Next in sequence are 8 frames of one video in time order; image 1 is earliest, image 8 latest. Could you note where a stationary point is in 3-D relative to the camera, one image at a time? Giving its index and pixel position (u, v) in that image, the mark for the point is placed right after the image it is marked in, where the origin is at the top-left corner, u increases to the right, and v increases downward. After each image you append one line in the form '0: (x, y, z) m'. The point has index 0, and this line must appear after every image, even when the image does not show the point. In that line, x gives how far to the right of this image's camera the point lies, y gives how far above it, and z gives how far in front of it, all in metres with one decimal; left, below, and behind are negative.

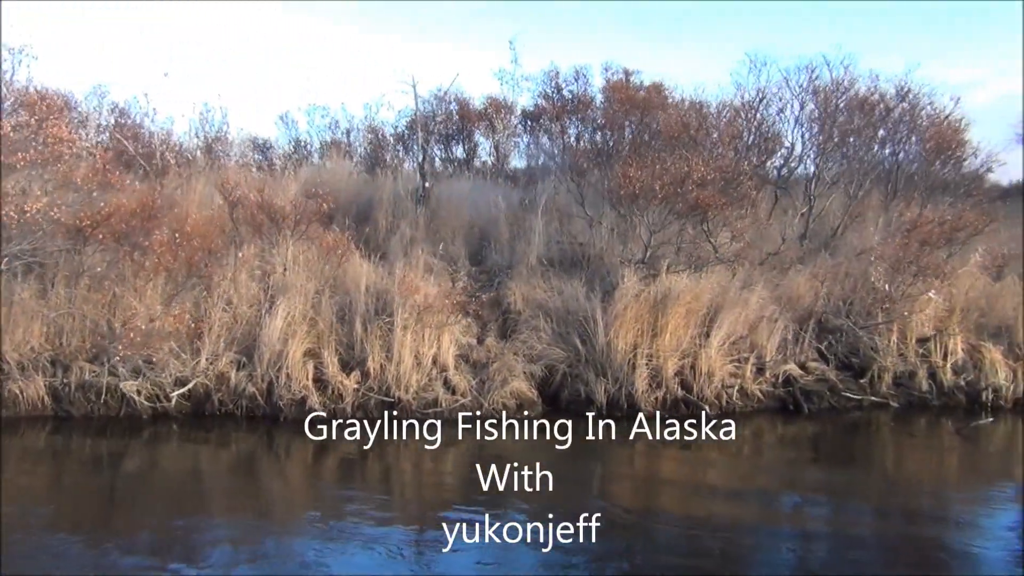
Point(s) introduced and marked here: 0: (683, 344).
0: (+1.8, -0.5, +10.6) m
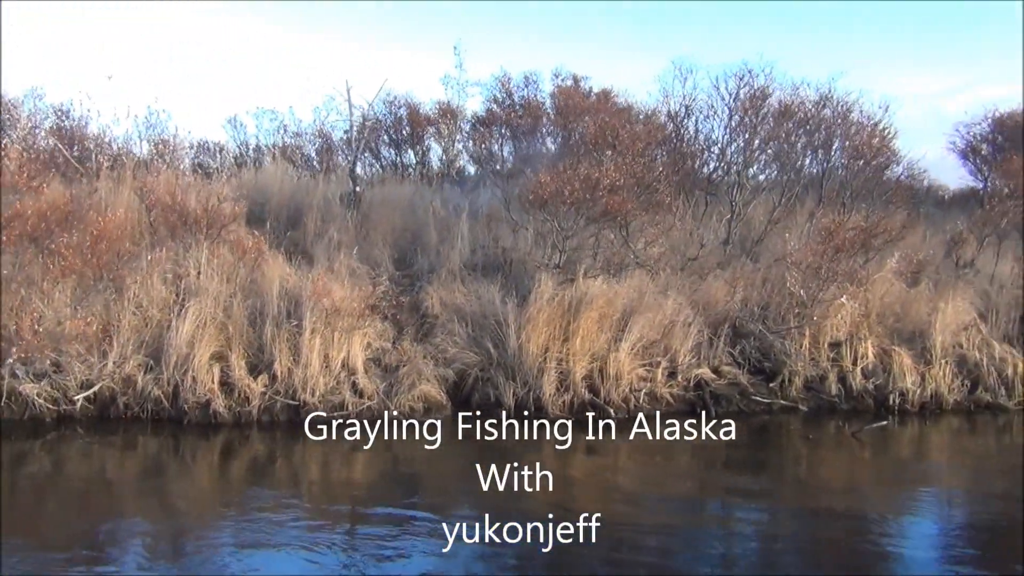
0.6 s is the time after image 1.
0: (+1.2, -0.5, +10.7) m
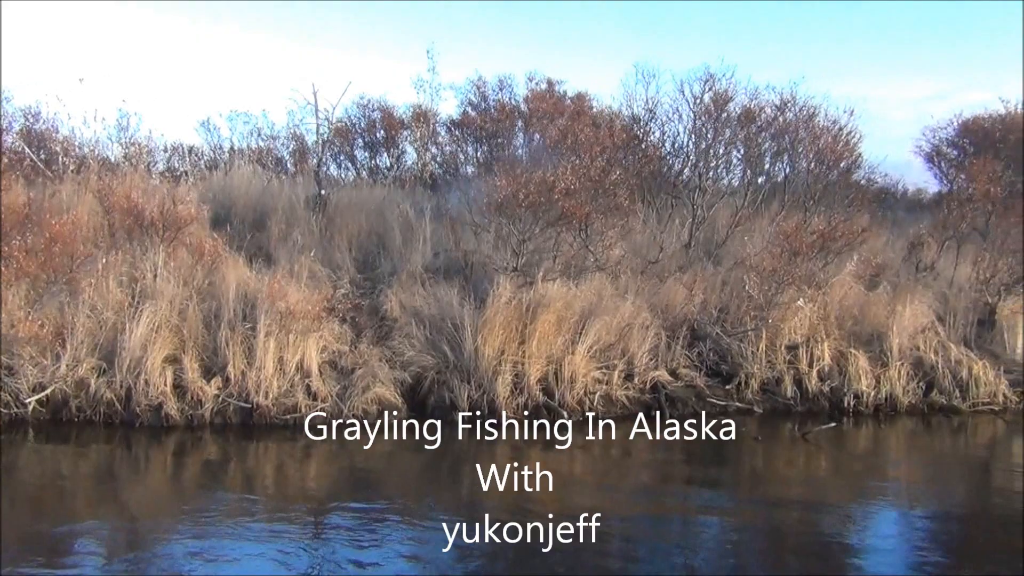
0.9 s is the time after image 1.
0: (+0.9, -0.5, +10.7) m
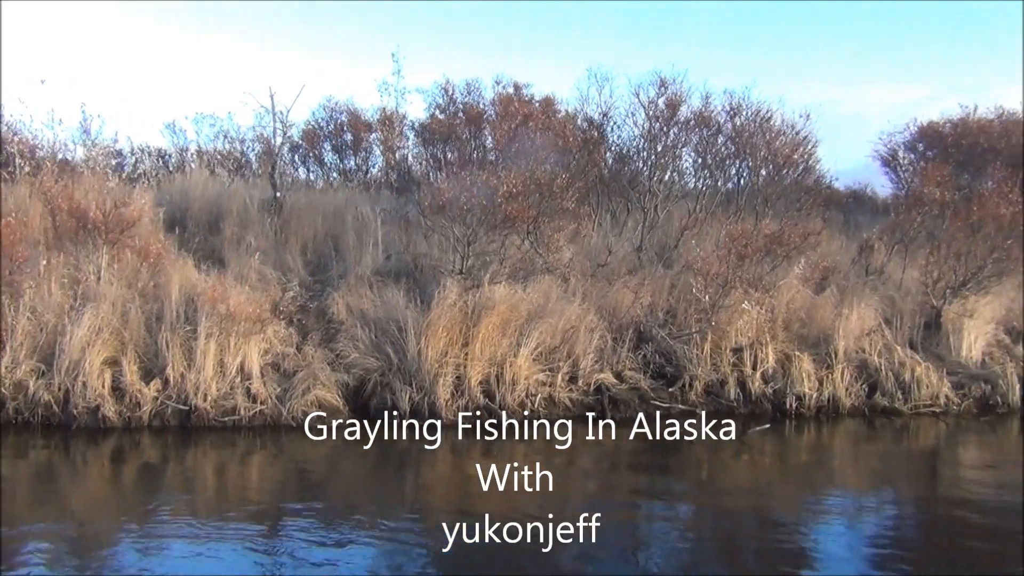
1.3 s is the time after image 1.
0: (+2.0, -0.5, +10.9) m
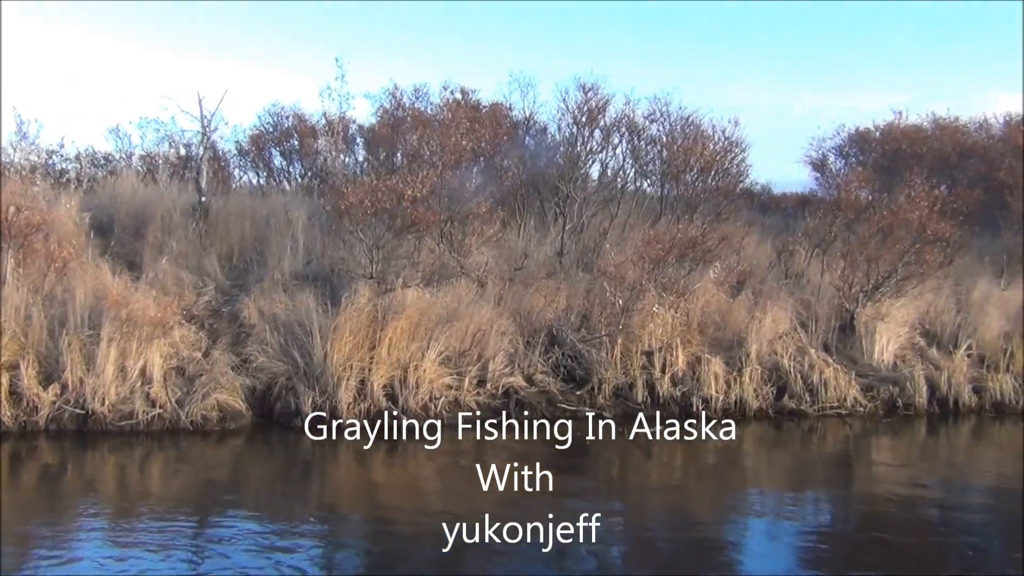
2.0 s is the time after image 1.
0: (+1.3, -0.6, +11.0) m
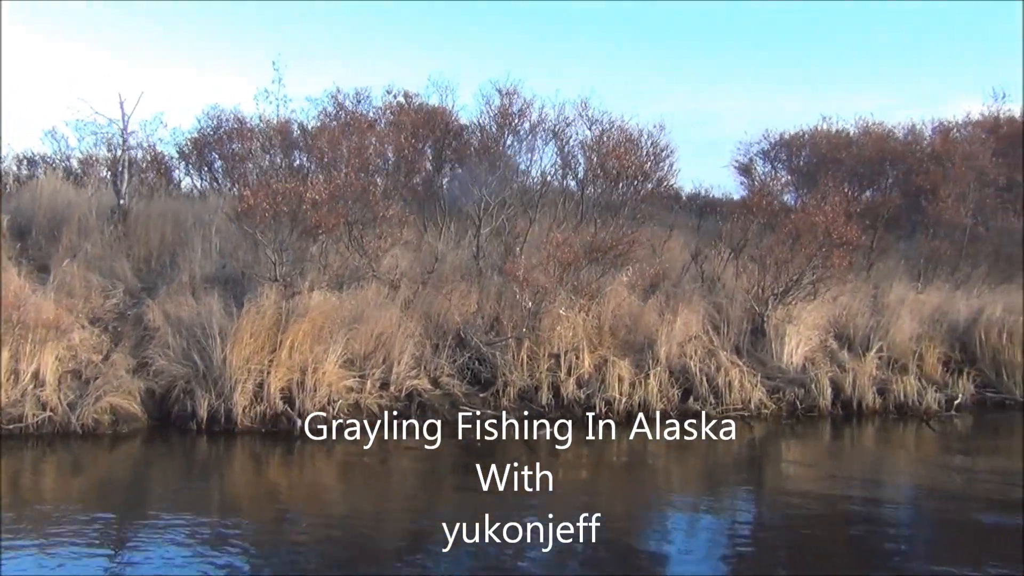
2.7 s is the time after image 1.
0: (+0.5, -0.6, +11.0) m
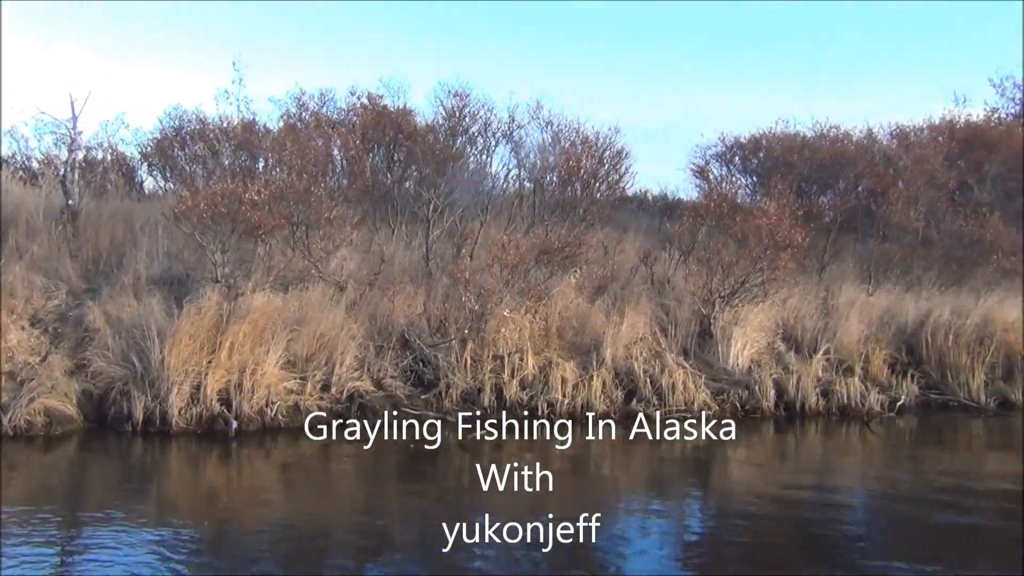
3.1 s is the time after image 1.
0: (+0.1, -0.6, +11.0) m
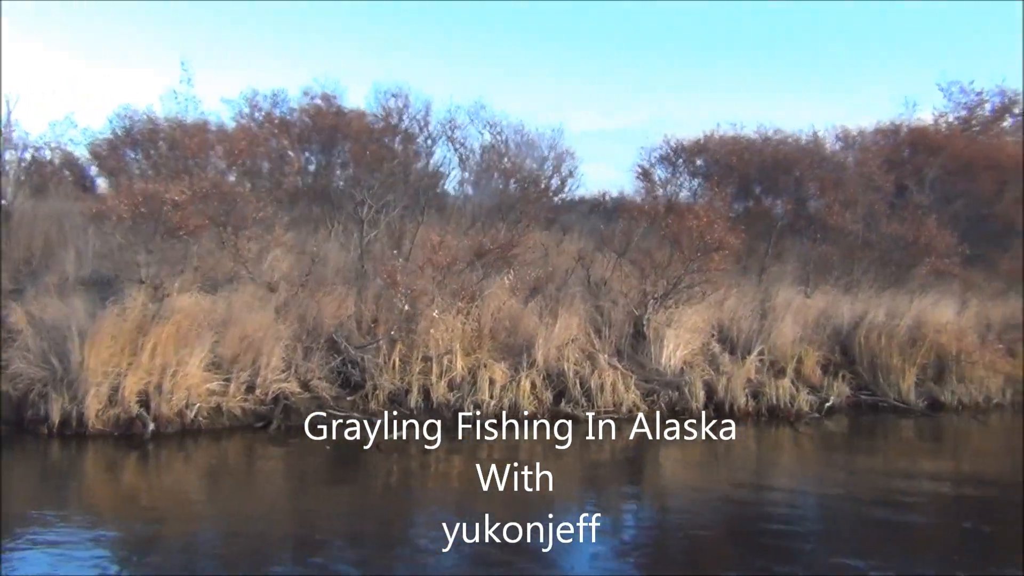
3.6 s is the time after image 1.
0: (-0.5, -0.6, +11.0) m
